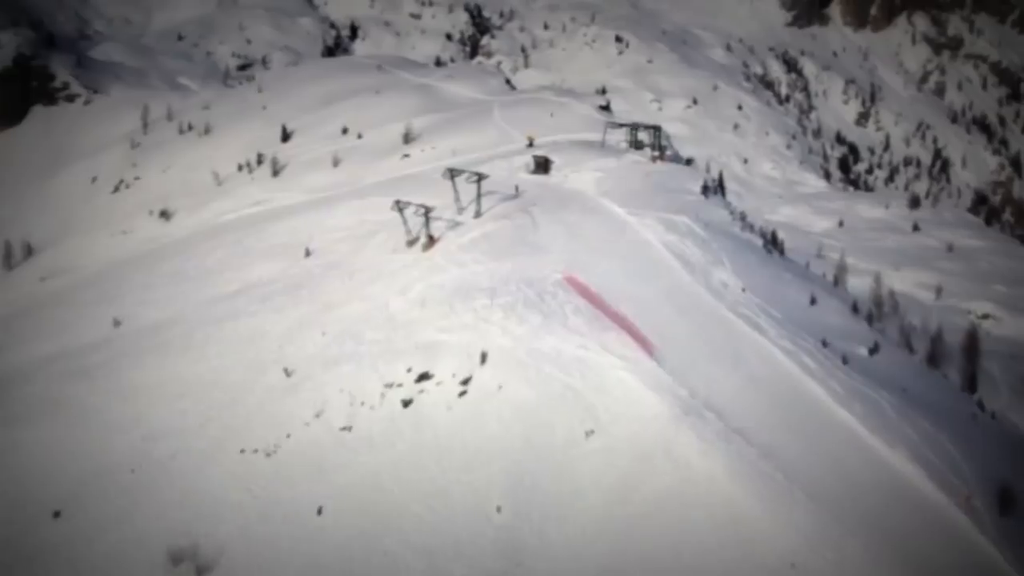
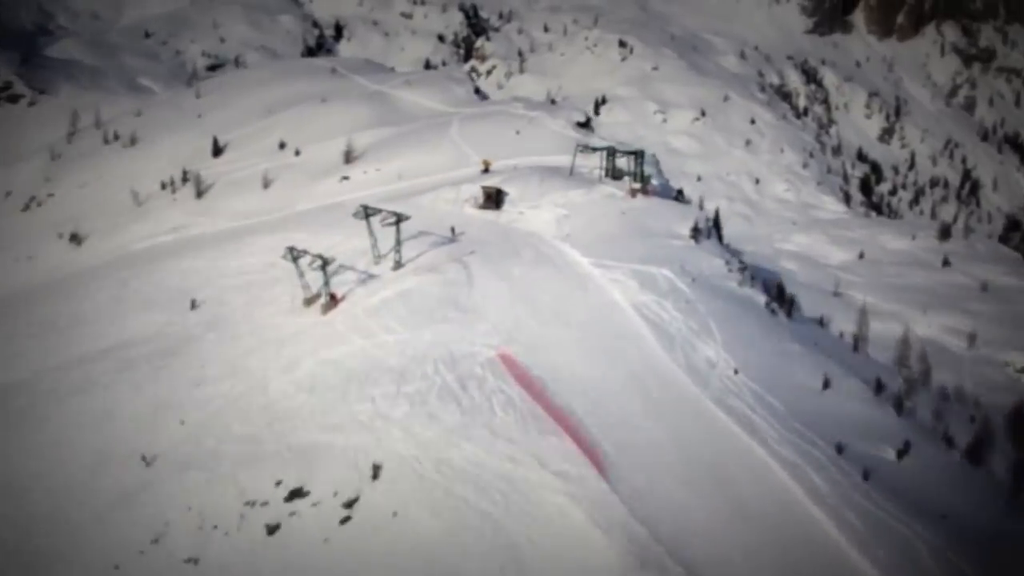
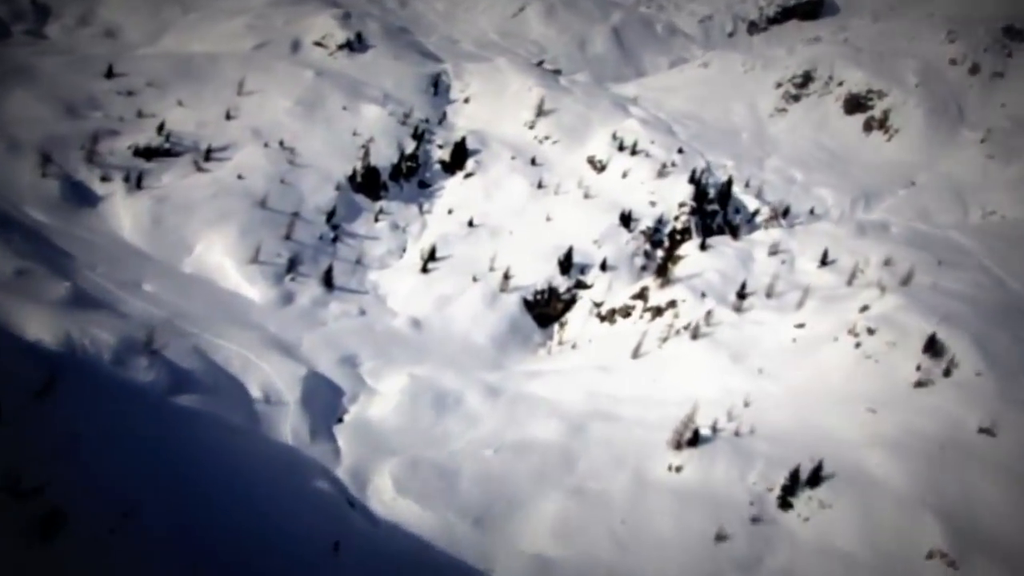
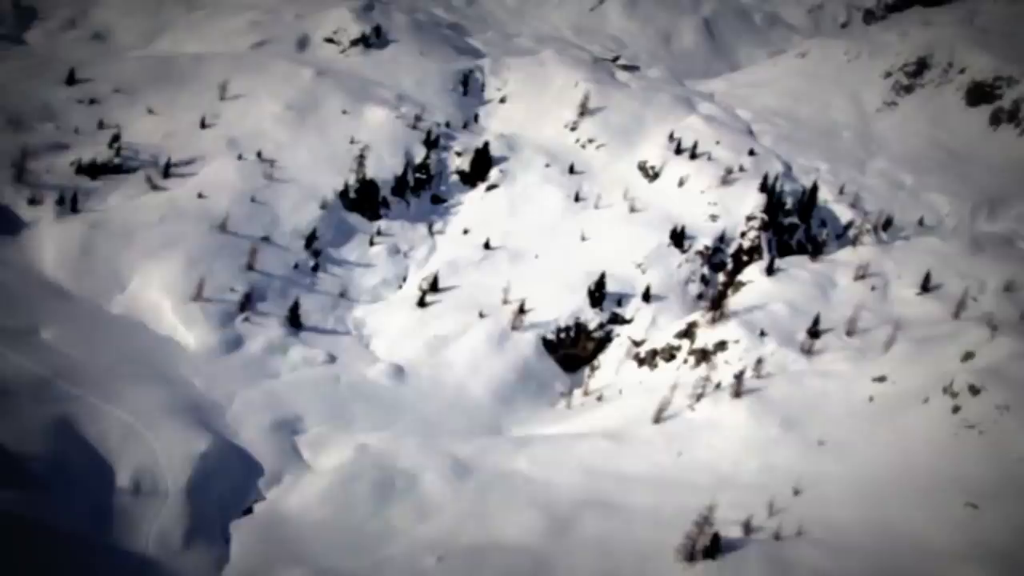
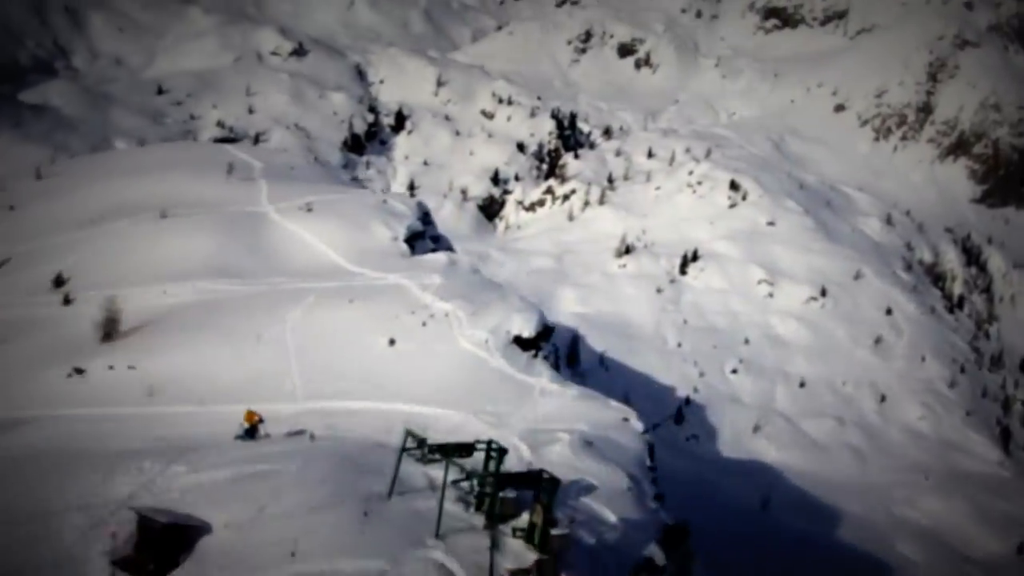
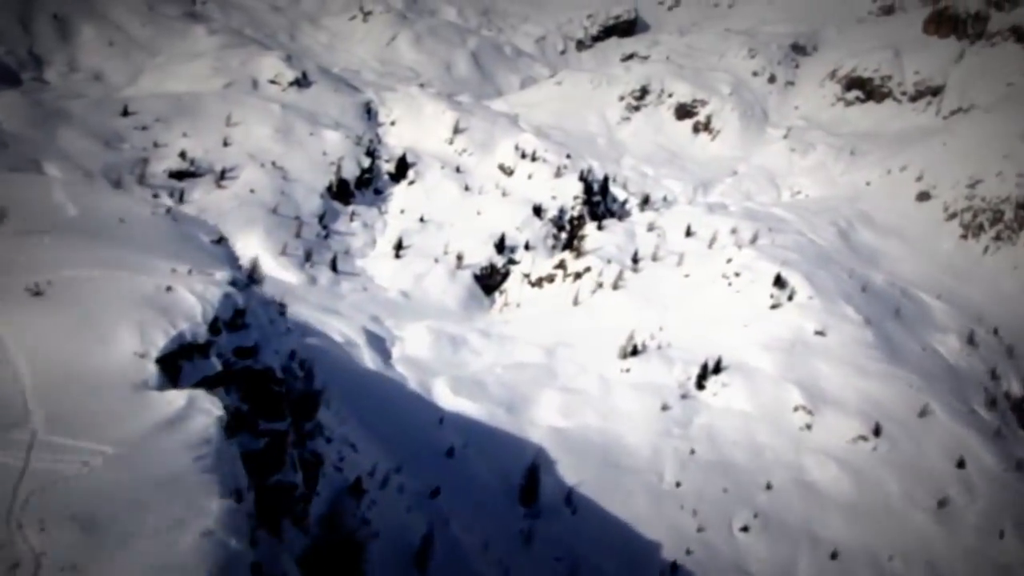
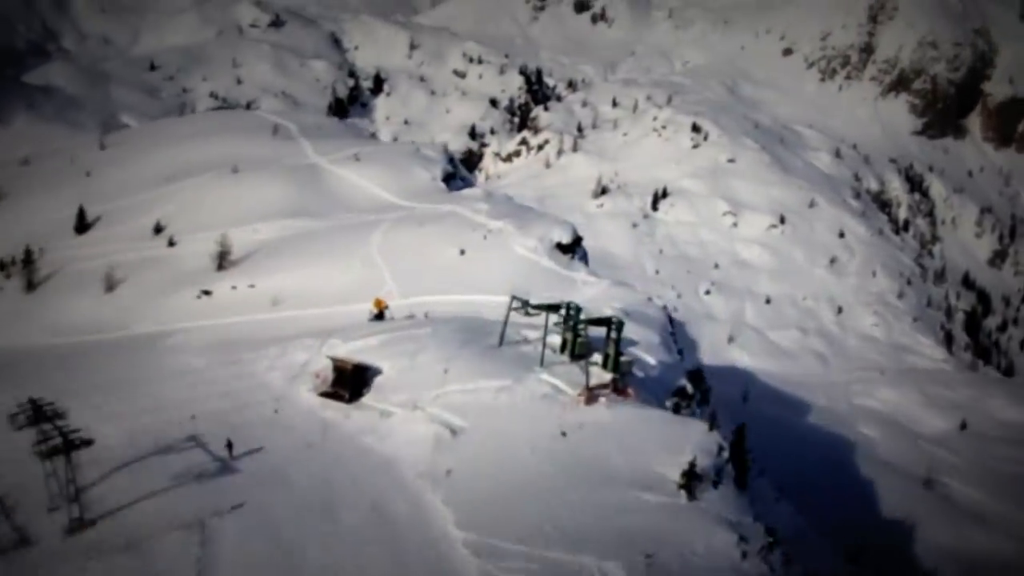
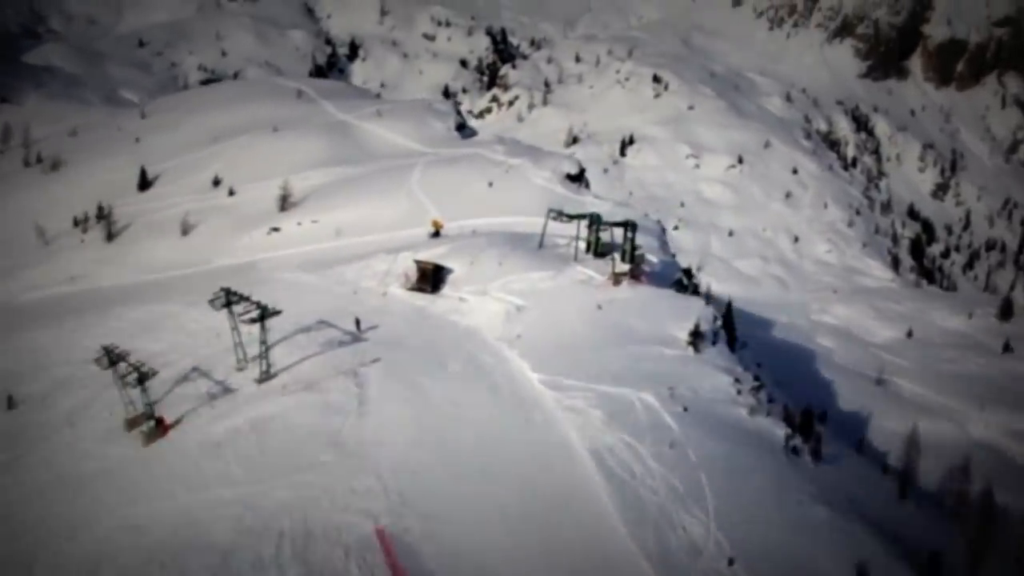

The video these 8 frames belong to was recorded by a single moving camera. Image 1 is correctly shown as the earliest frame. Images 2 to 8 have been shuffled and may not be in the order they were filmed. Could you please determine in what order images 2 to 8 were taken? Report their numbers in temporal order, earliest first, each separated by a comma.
2, 8, 7, 5, 6, 3, 4
